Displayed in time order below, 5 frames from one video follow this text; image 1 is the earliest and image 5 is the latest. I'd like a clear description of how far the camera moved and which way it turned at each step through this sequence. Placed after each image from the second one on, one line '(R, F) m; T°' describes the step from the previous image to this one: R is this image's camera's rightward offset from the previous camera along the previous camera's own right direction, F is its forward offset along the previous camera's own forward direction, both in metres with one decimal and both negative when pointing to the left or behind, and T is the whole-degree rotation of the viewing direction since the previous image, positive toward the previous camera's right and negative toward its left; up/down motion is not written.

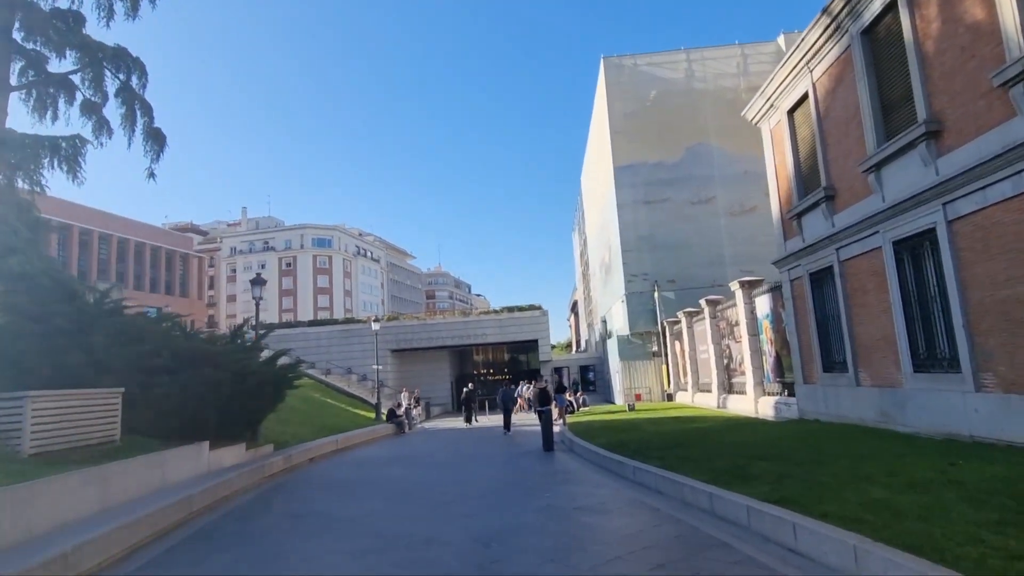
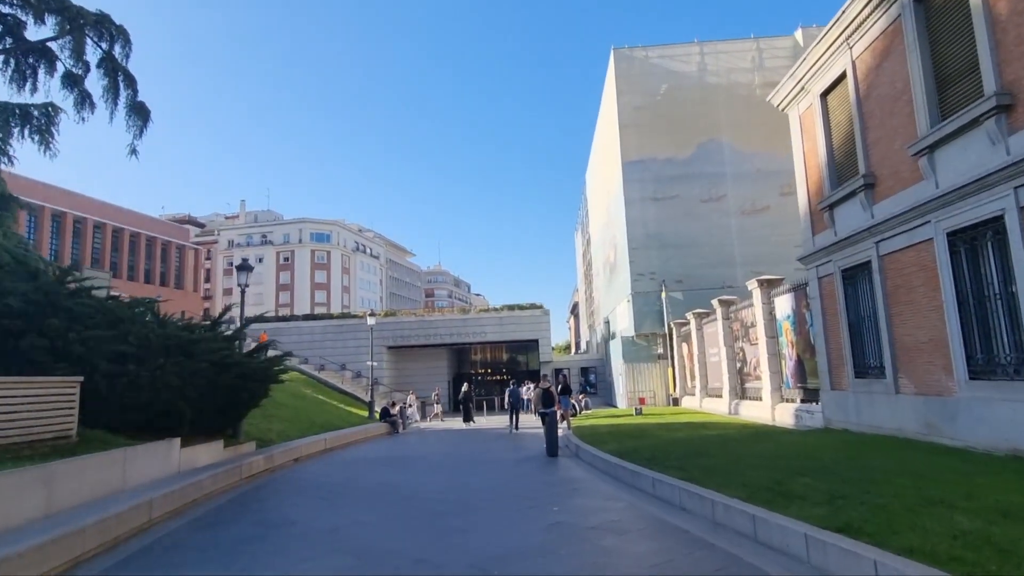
(-0.1, +1.2) m; 0°
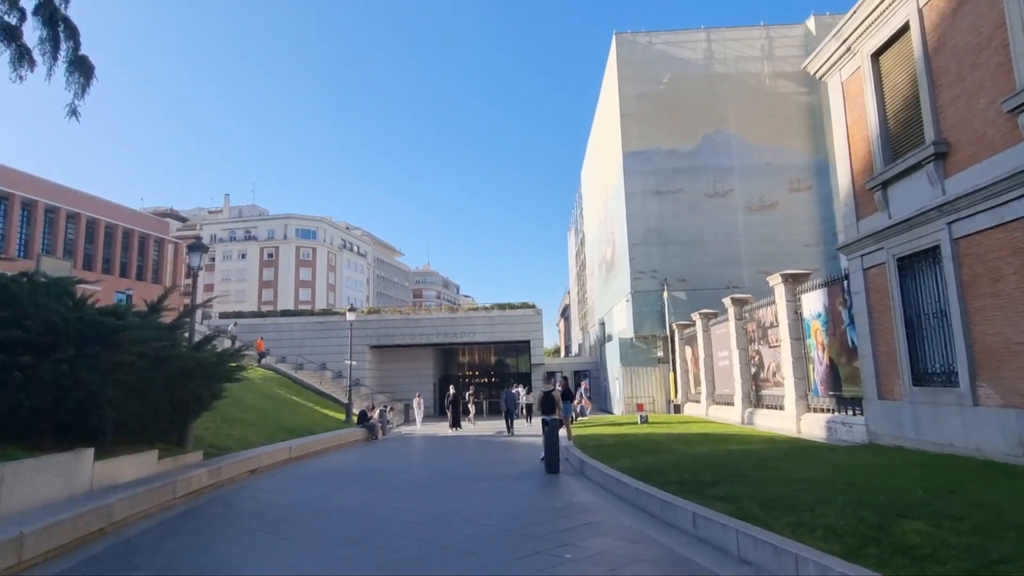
(-0.1, +2.1) m; +1°
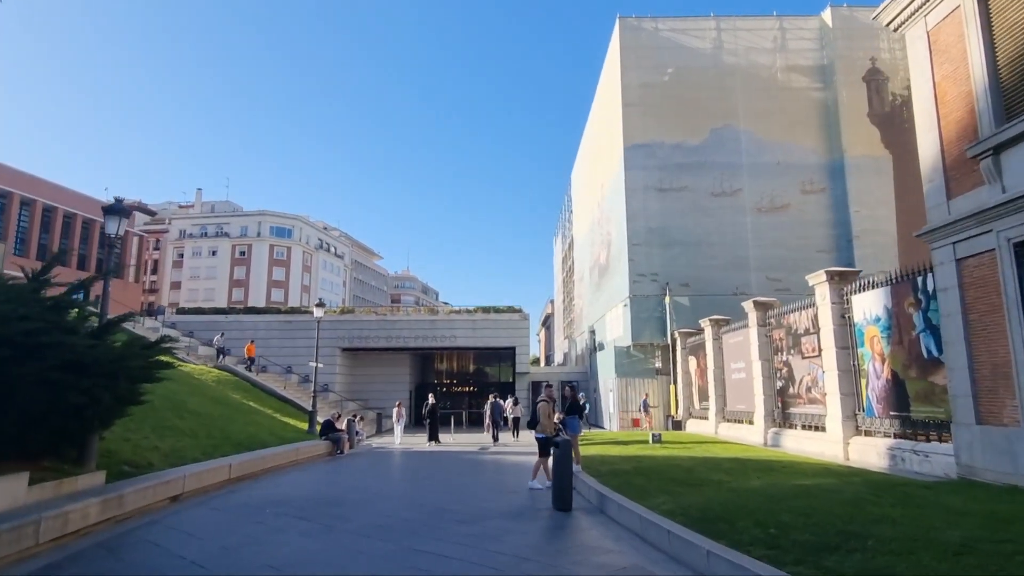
(-0.4, +2.7) m; +2°
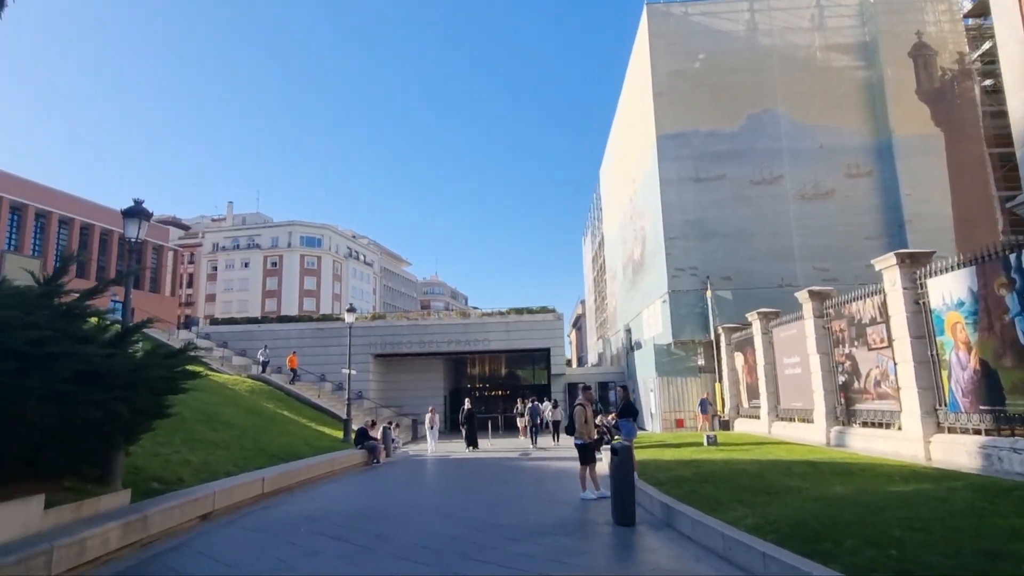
(-0.3, +0.8) m; -2°
